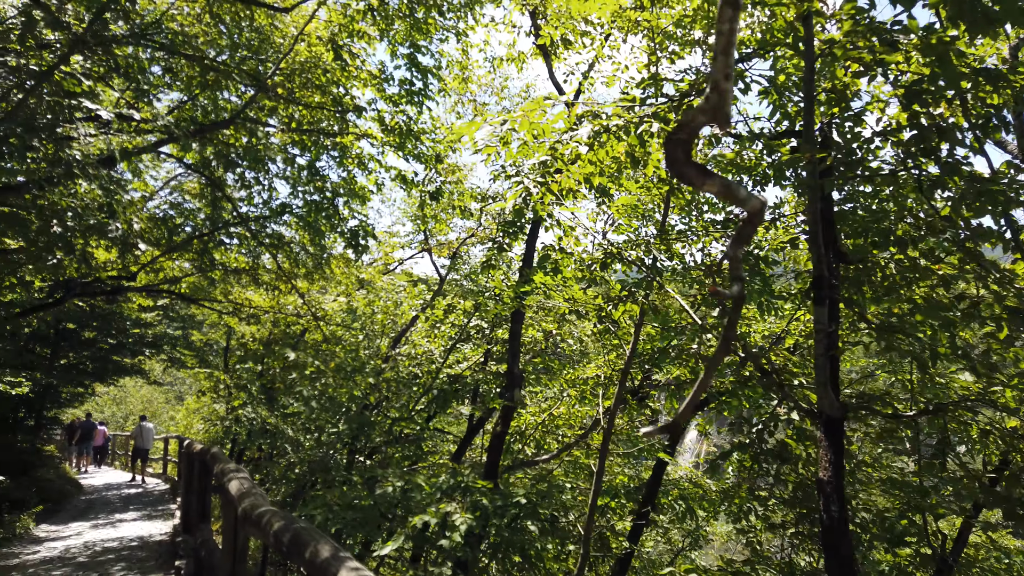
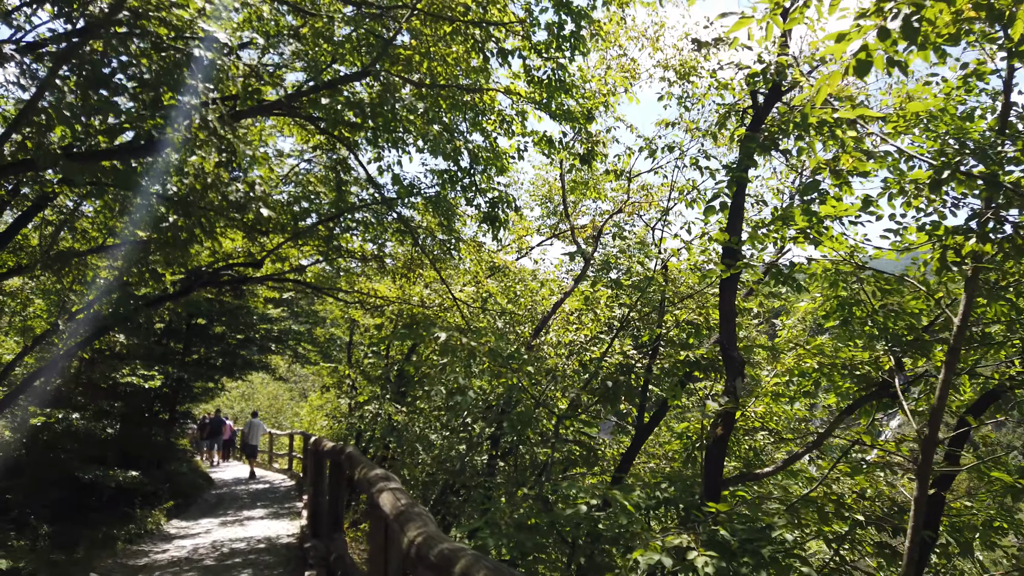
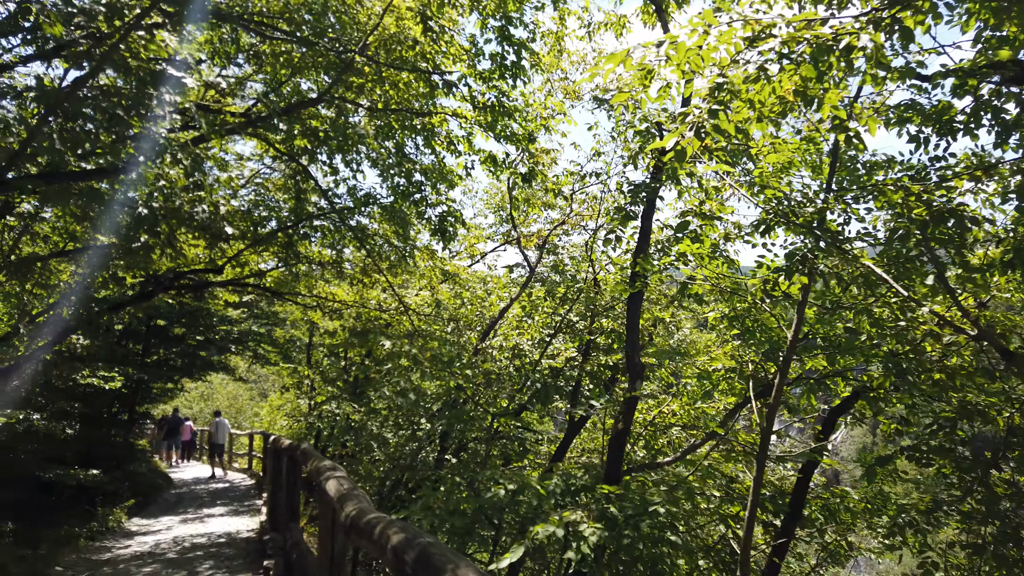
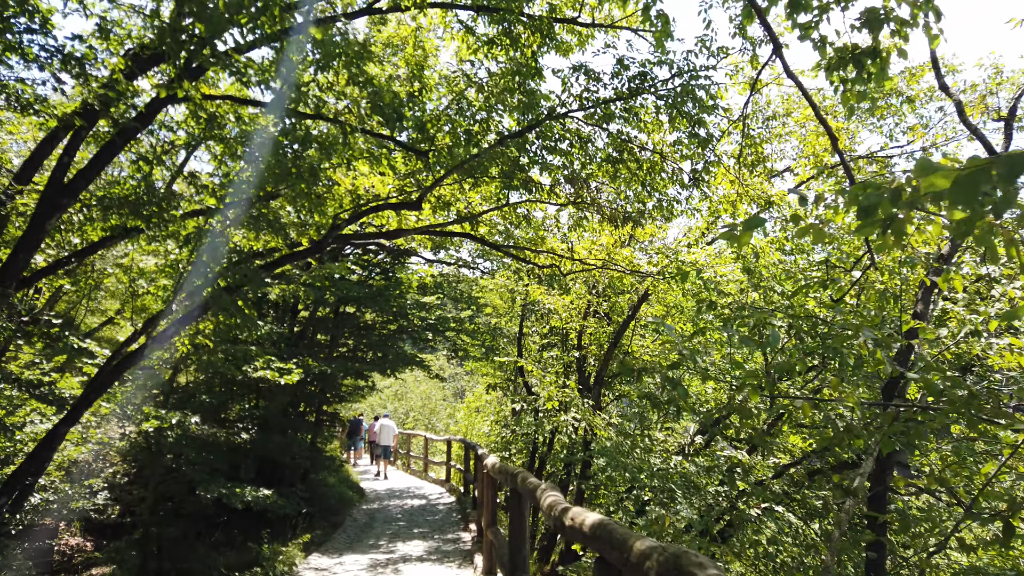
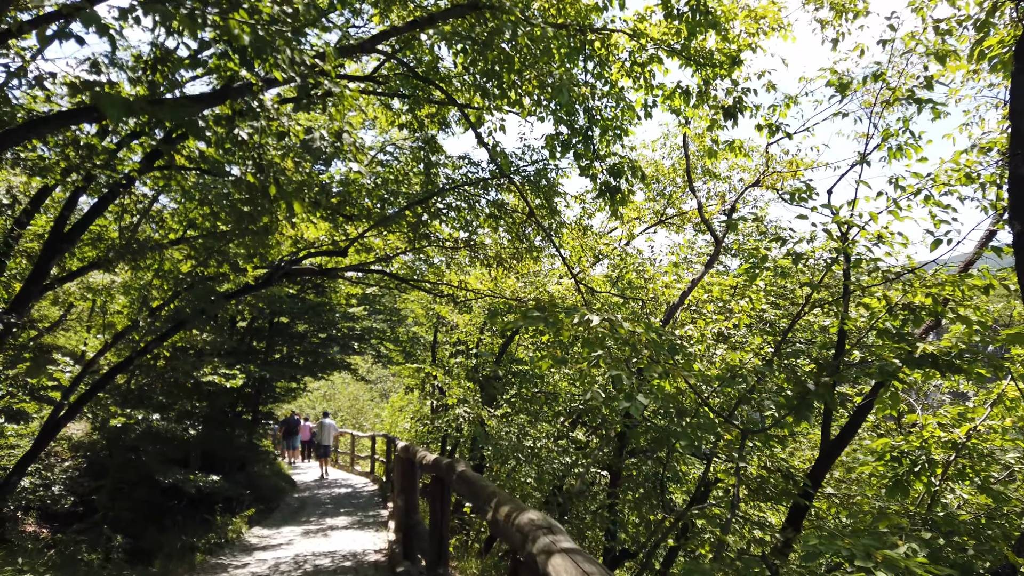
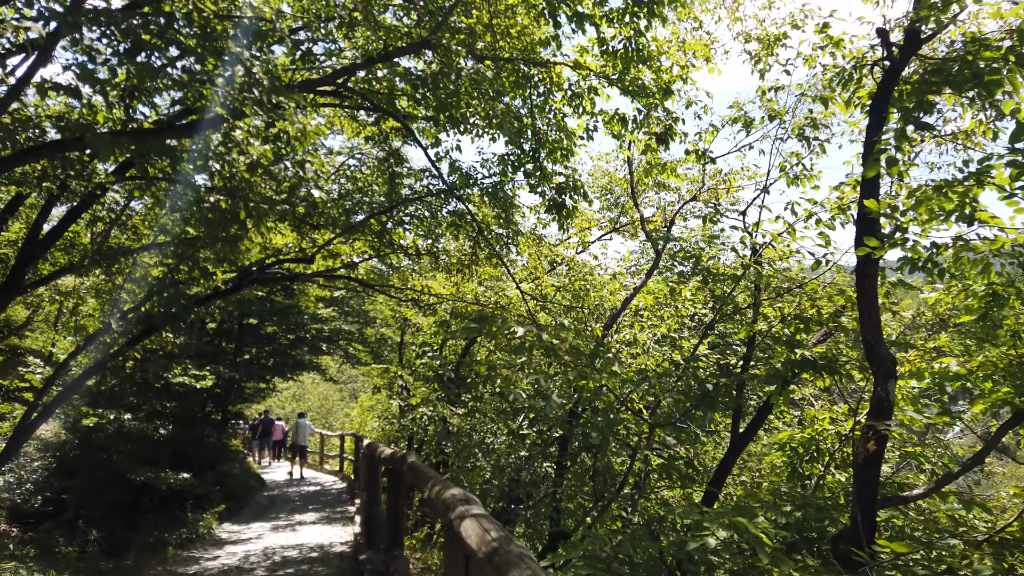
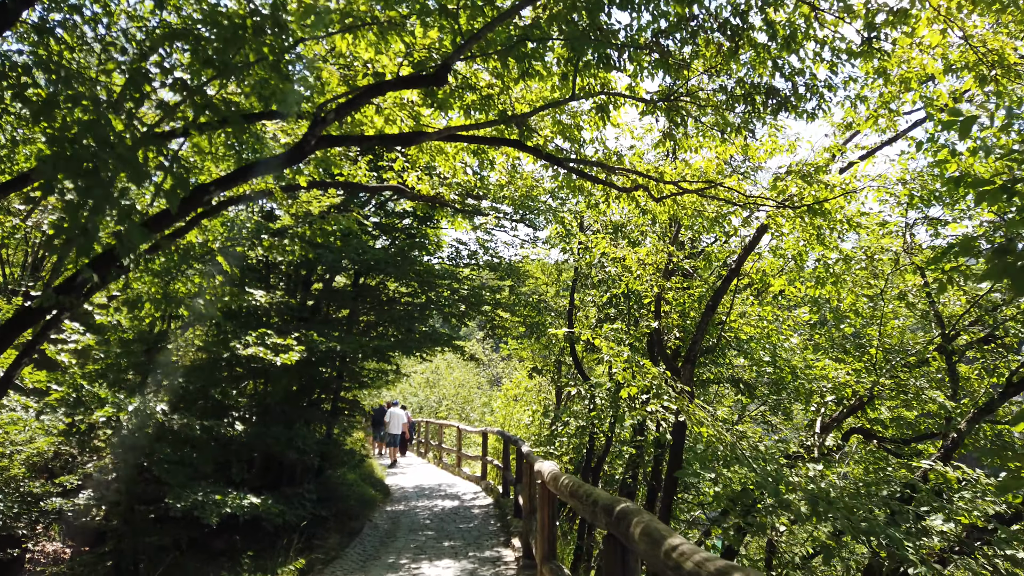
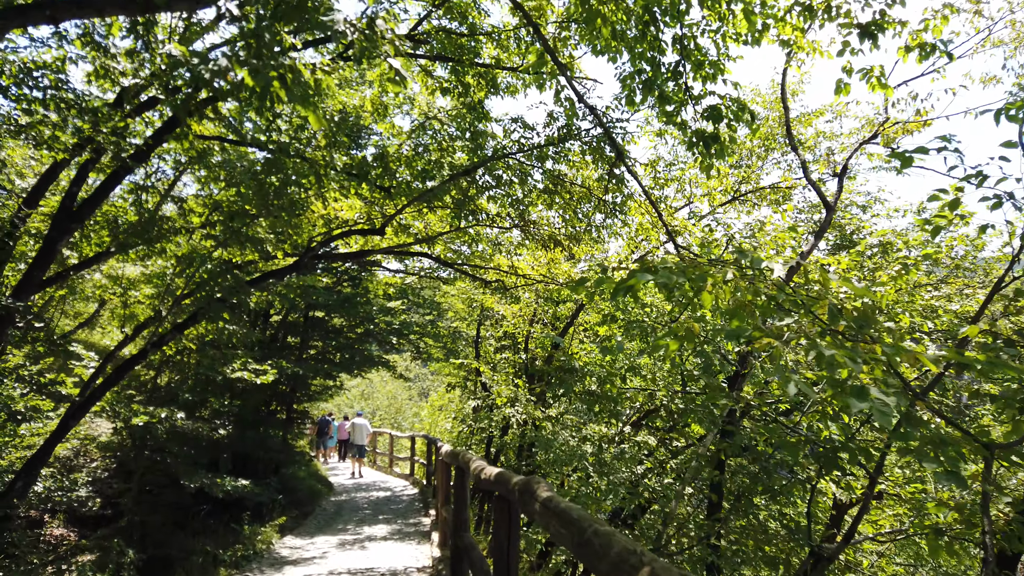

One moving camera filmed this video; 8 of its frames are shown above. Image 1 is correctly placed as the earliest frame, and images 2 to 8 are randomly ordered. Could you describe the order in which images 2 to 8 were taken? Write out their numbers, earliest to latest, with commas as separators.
3, 2, 6, 5, 8, 4, 7
